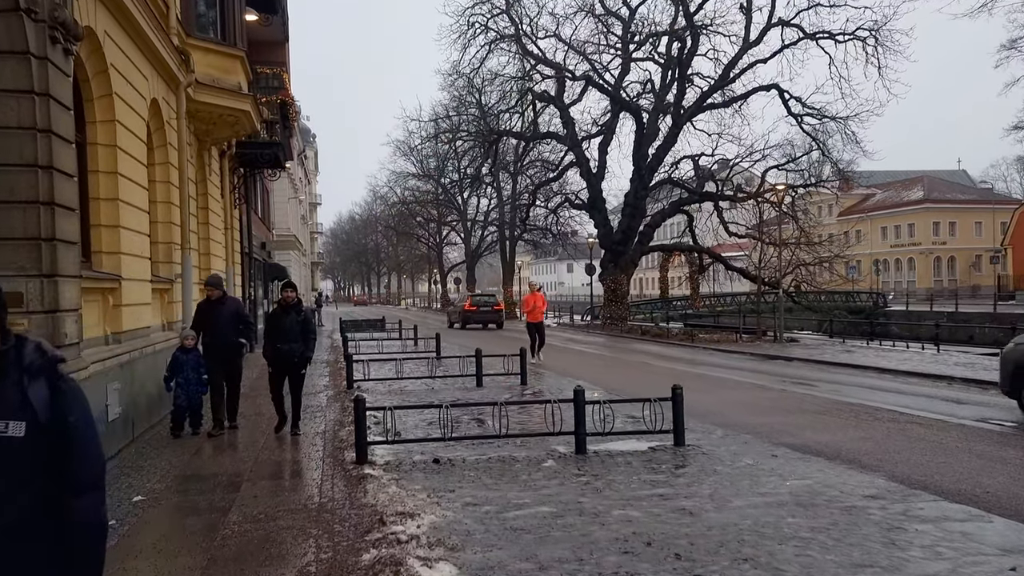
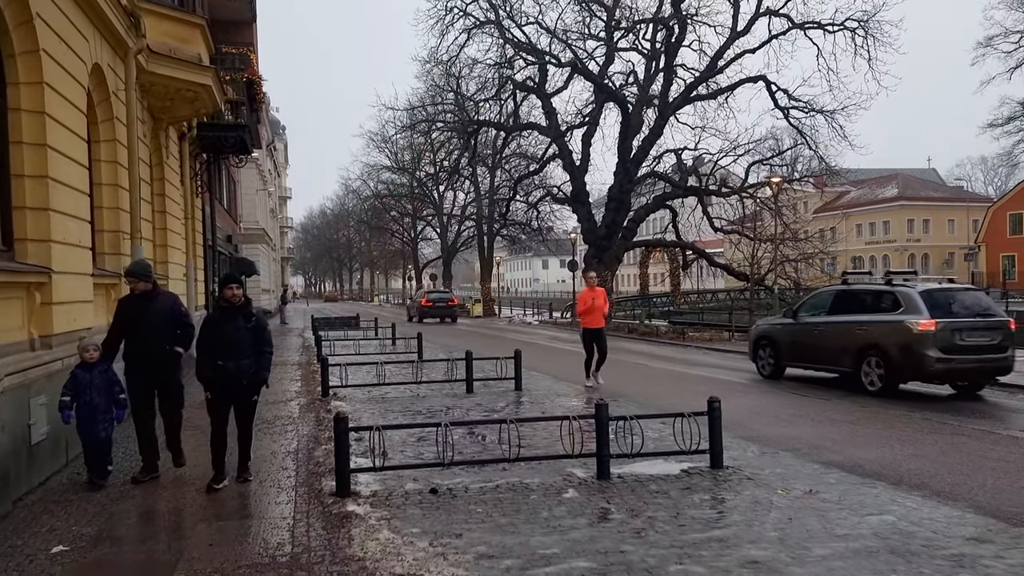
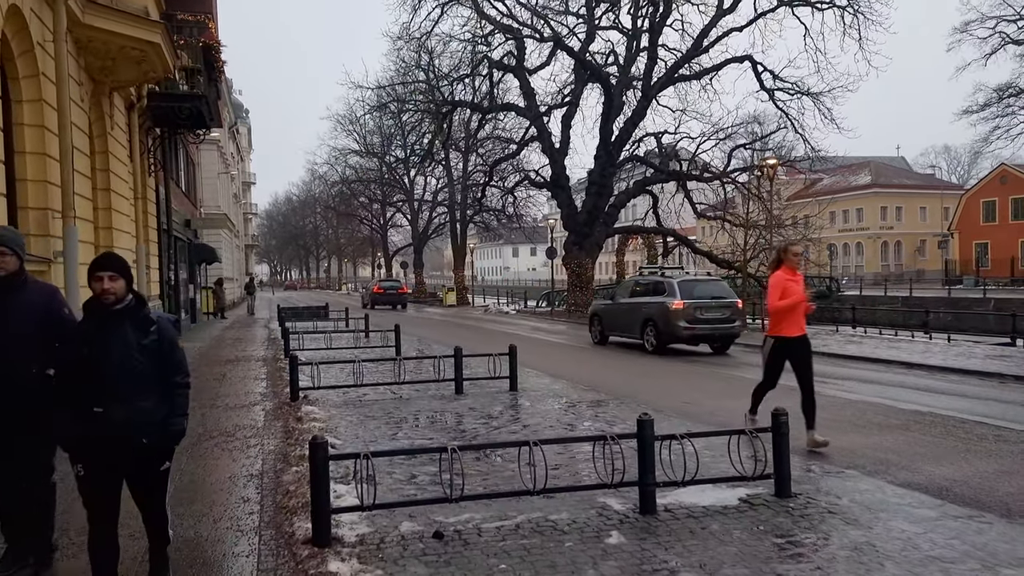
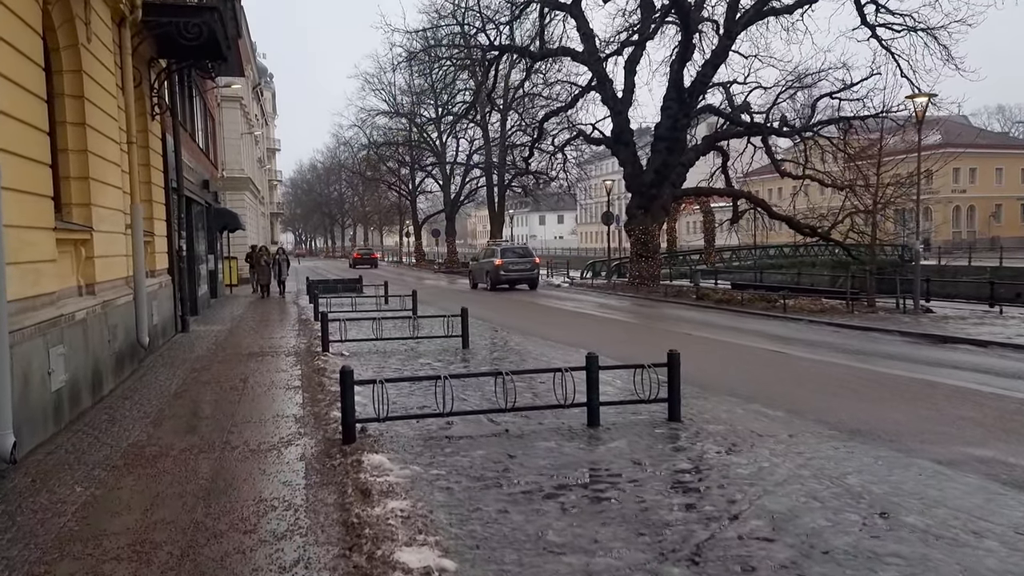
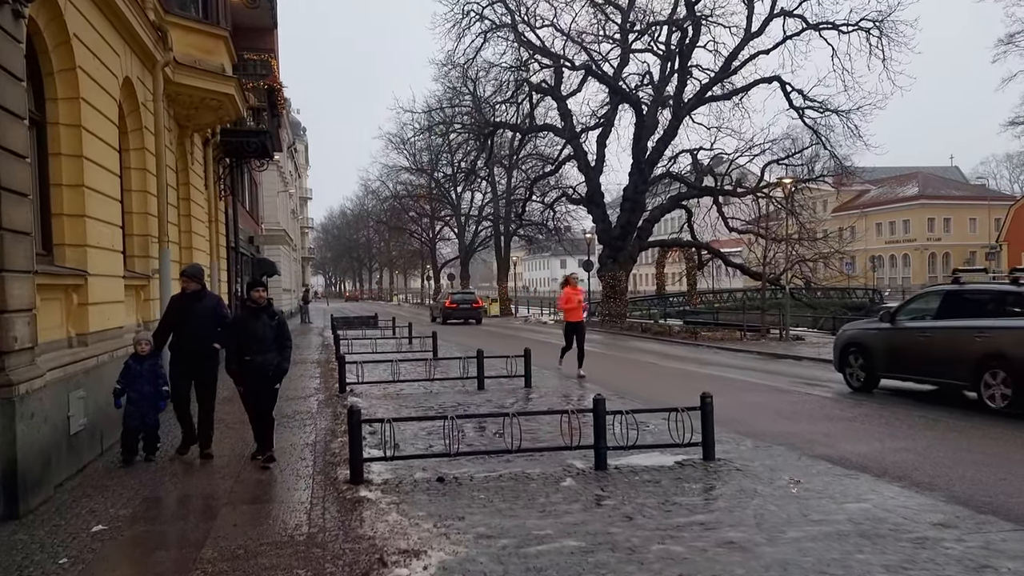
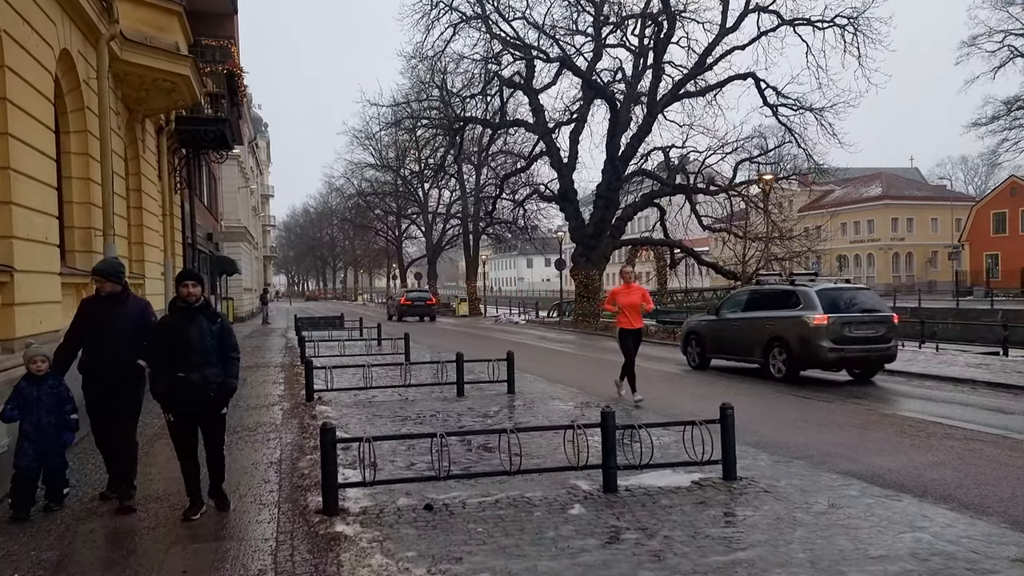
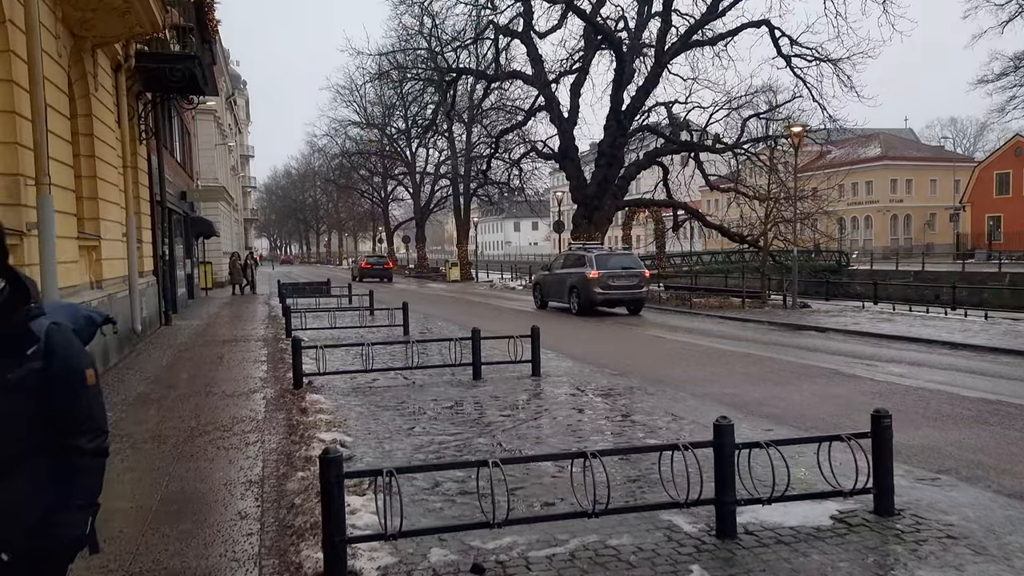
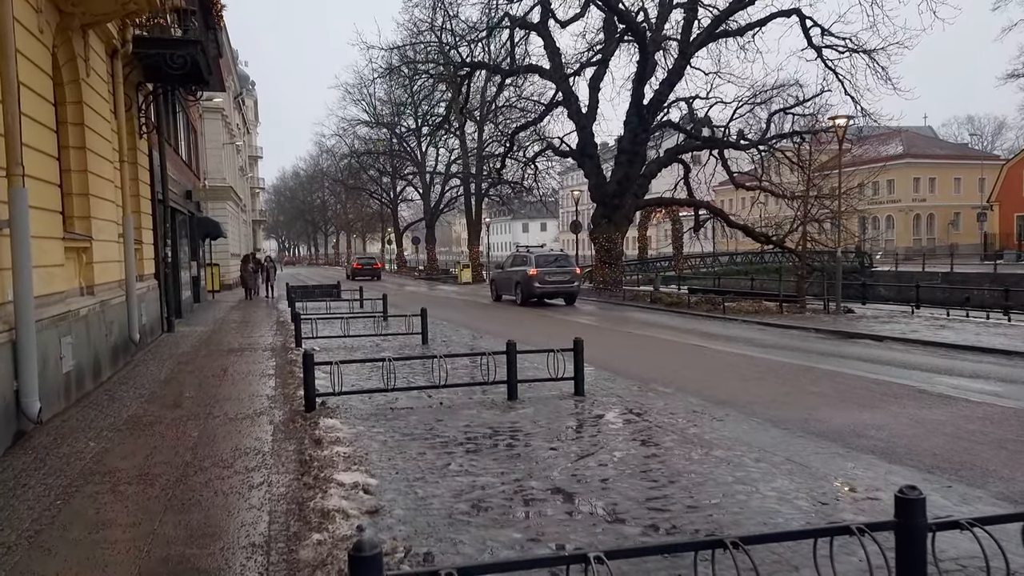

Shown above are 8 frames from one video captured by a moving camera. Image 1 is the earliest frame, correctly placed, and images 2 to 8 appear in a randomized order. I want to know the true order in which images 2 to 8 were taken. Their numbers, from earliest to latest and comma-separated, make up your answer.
5, 2, 6, 3, 7, 8, 4
